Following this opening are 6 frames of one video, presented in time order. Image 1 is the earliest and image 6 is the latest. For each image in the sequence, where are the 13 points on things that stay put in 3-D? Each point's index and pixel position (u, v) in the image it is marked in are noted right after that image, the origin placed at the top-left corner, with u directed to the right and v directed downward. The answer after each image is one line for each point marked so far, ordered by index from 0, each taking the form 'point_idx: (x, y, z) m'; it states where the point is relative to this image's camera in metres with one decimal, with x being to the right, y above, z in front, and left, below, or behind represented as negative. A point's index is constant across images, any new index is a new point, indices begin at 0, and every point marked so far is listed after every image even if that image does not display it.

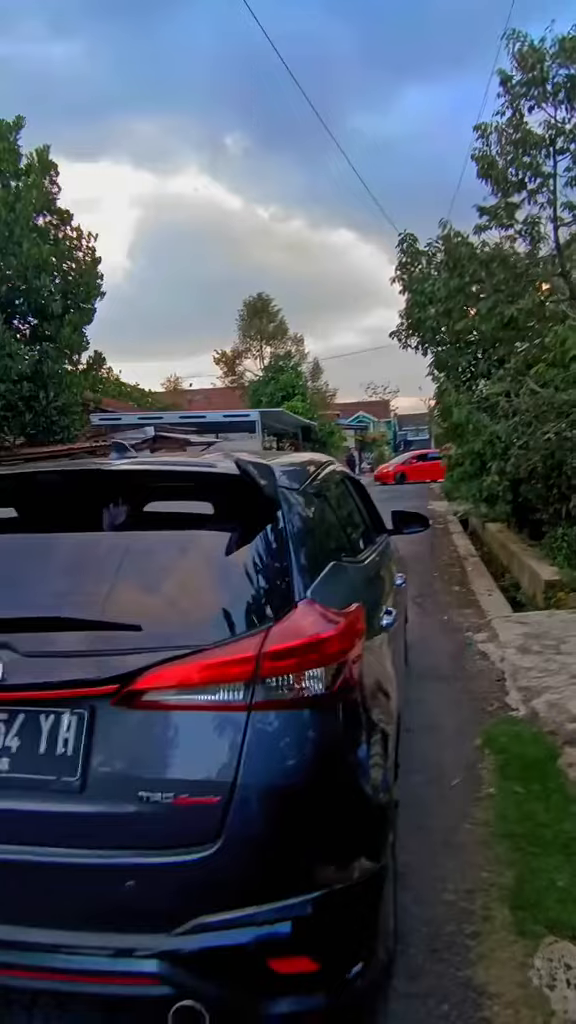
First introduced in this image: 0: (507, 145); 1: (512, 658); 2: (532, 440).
0: (+3.6, +6.2, +10.3) m
1: (+2.2, -1.4, +6.0) m
2: (+3.9, +1.1, +9.6) m
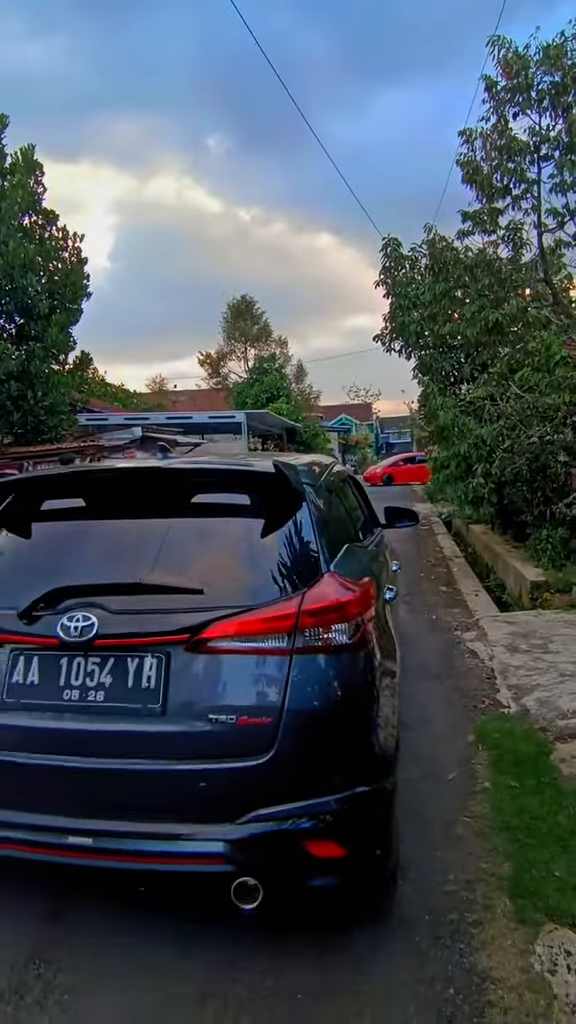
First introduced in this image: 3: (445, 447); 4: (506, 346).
0: (+3.5, +6.2, +10.4) m
1: (+2.1, -1.5, +6.1) m
2: (+3.7, +1.1, +9.8) m
3: (+3.2, +1.3, +12.4) m
4: (+3.9, +3.0, +11.0) m
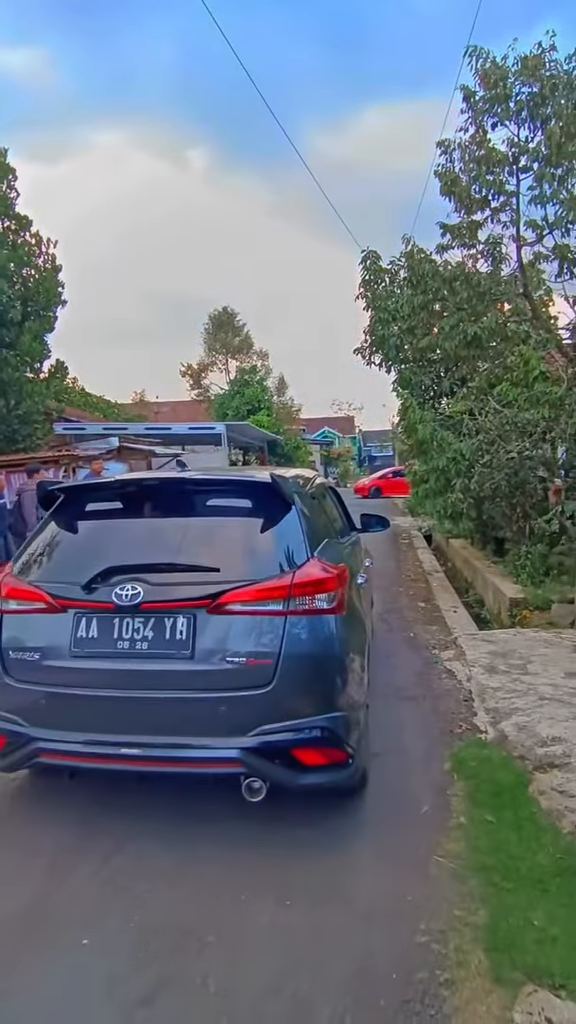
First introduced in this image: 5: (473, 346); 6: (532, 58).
0: (+3.1, +5.9, +10.4) m
1: (+1.9, -1.6, +5.9) m
2: (+3.3, +0.8, +9.7) m
3: (+2.8, +1.0, +12.3) m
4: (+3.5, +2.7, +11.0) m
5: (+3.4, +3.0, +11.2) m
6: (+3.8, +7.0, +9.4) m
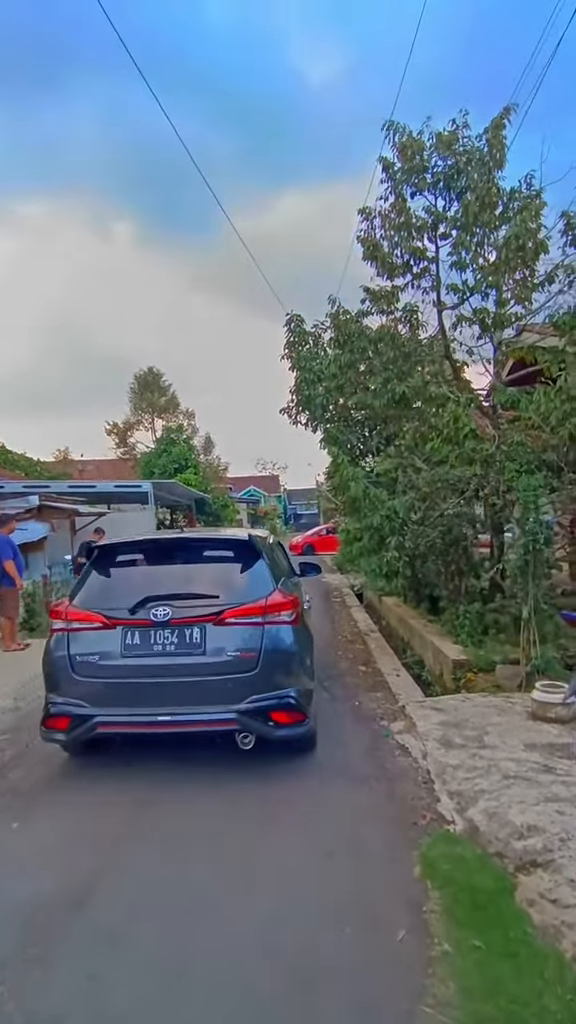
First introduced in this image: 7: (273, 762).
0: (+1.8, +4.9, +10.8) m
1: (+1.3, -2.2, +5.5) m
2: (+2.3, -0.1, +9.6) m
3: (+1.4, -0.1, +12.1) m
4: (+2.2, +1.6, +11.1) m
5: (+2.1, +2.0, +11.3) m
6: (+2.6, +6.1, +9.9) m
7: (-0.1, -2.3, +5.5) m
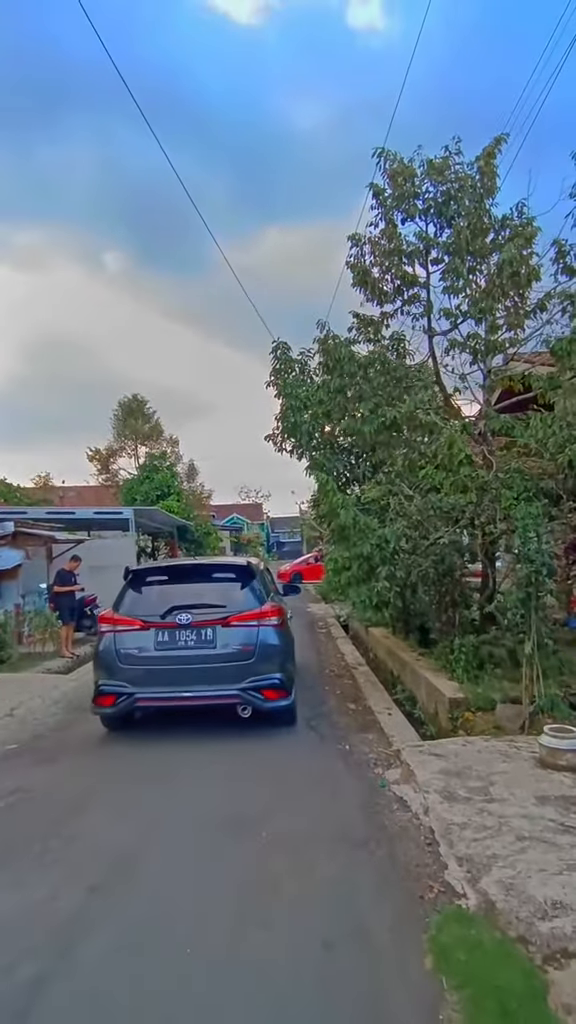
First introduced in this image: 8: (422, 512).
0: (+1.6, +4.4, +10.6) m
1: (+1.2, -2.4, +4.9) m
2: (+2.1, -0.5, +9.2) m
3: (+1.1, -0.7, +11.6) m
4: (+2.0, +1.1, +10.7) m
5: (+1.9, +1.4, +11.0) m
6: (+2.4, +5.7, +9.8) m
7: (-0.2, -2.5, +5.0) m
8: (+2.0, 0.0, +9.1) m
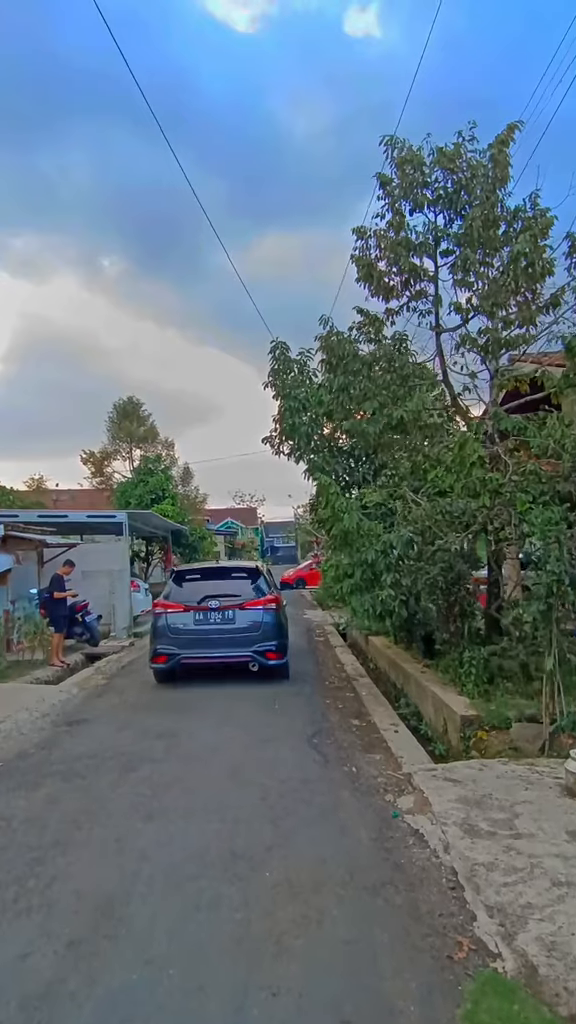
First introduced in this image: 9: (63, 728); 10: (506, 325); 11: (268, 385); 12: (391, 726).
0: (+1.7, +4.4, +10.1) m
1: (+1.3, -2.4, +4.4) m
2: (+2.1, -0.6, +8.7) m
3: (+1.1, -0.8, +11.2) m
4: (+2.0, +1.1, +10.3) m
5: (+1.9, +1.4, +10.5) m
6: (+2.4, +5.6, +9.4) m
7: (-0.2, -2.5, +4.5) m
8: (+2.0, -0.1, +8.6) m
9: (-2.8, -2.7, +7.7) m
10: (+3.4, +2.9, +9.6) m
11: (-0.4, +2.7, +12.4) m
12: (+1.4, -2.9, +8.1) m
